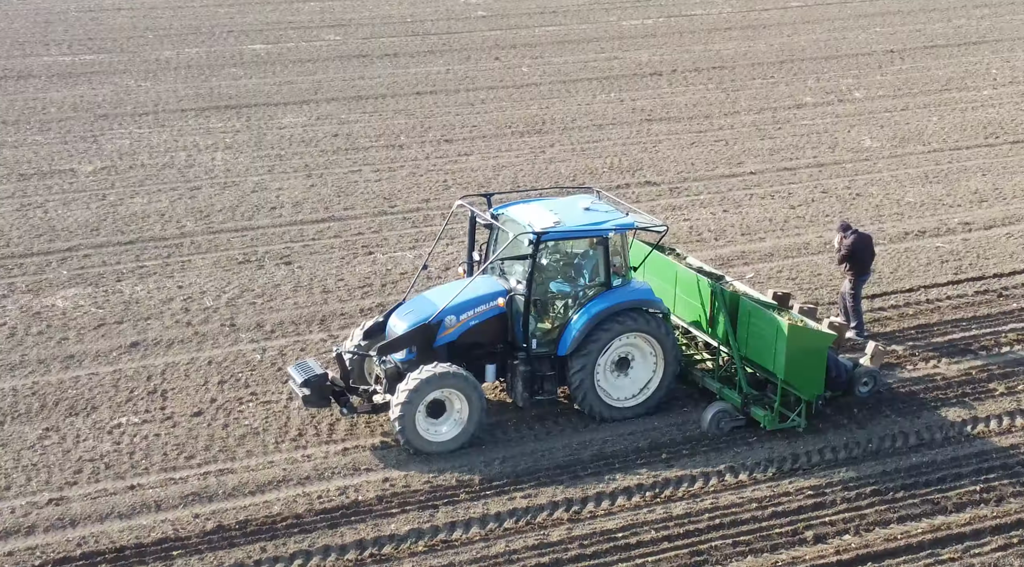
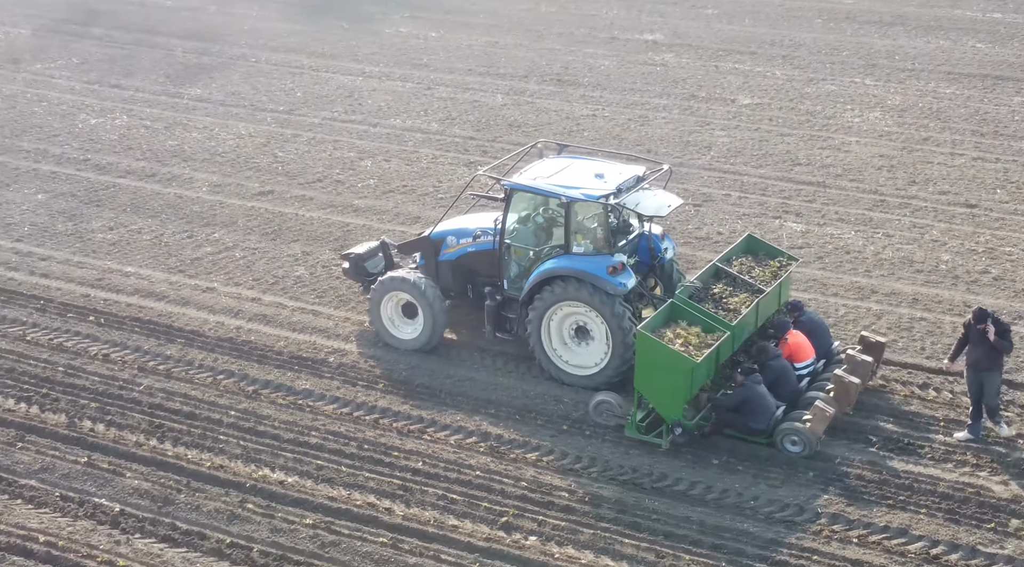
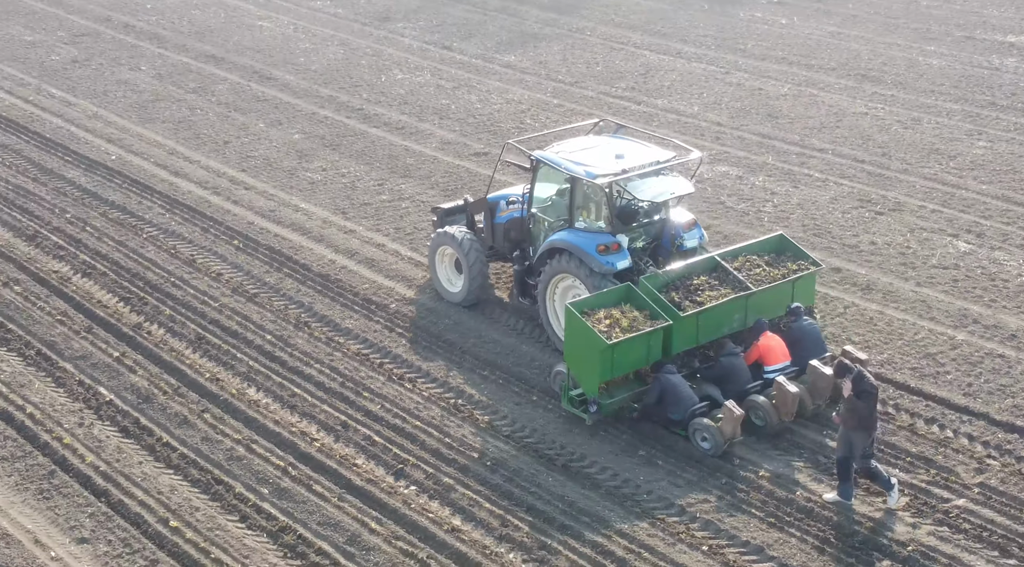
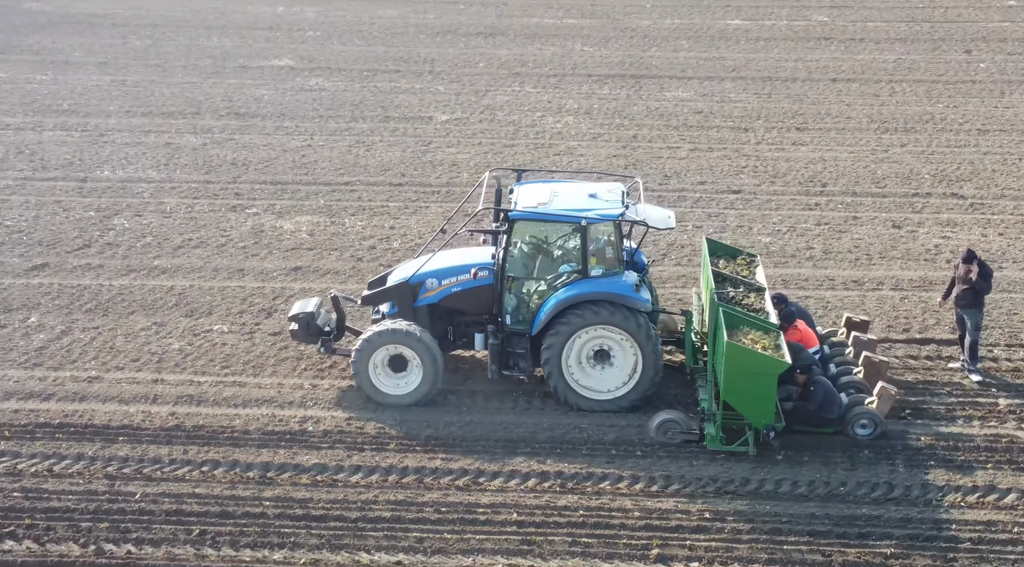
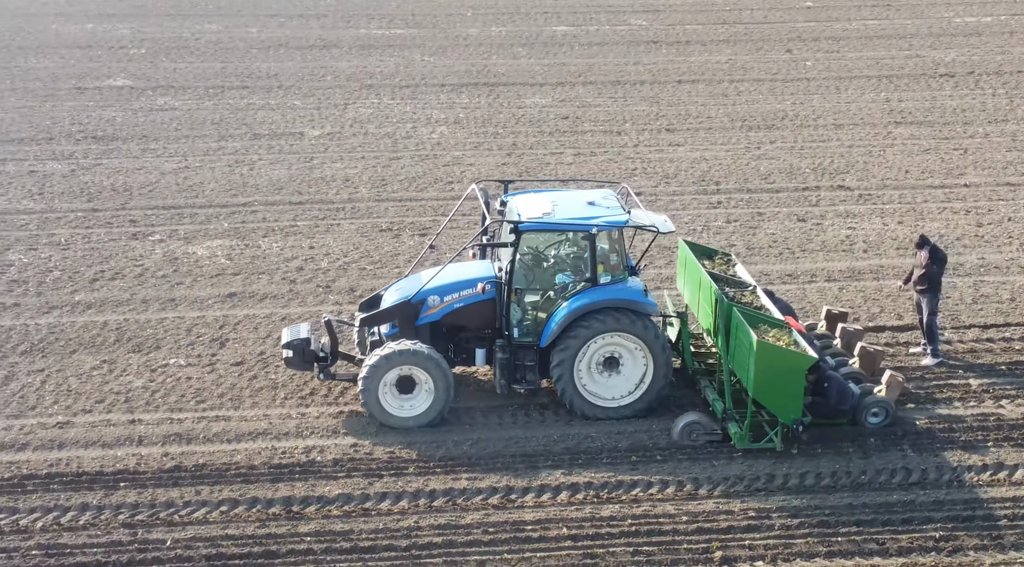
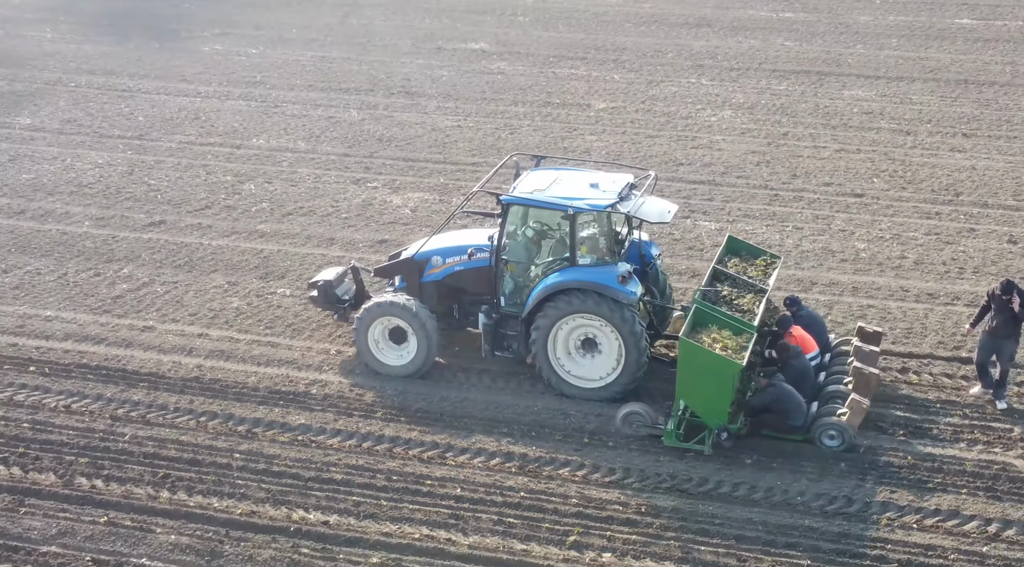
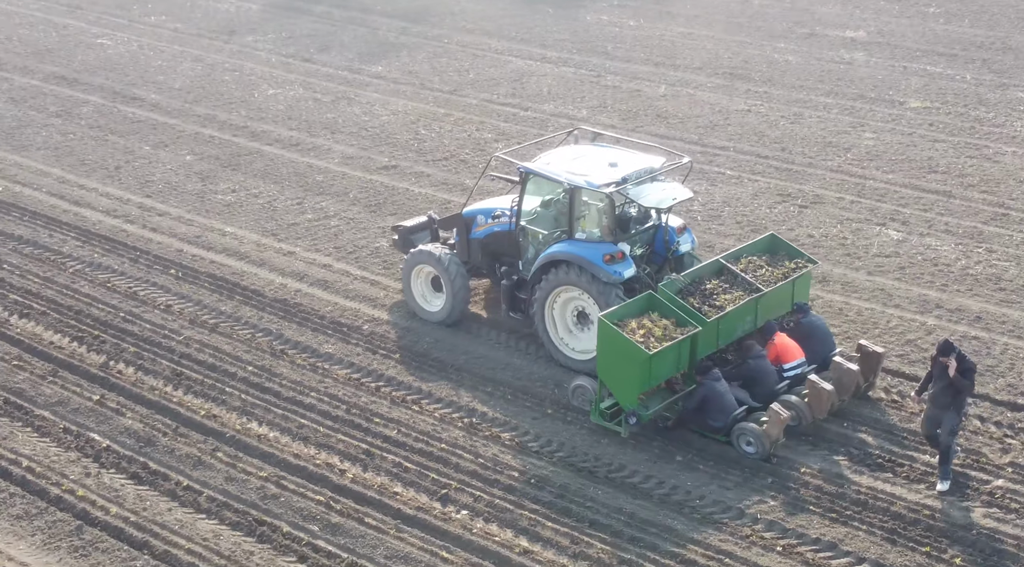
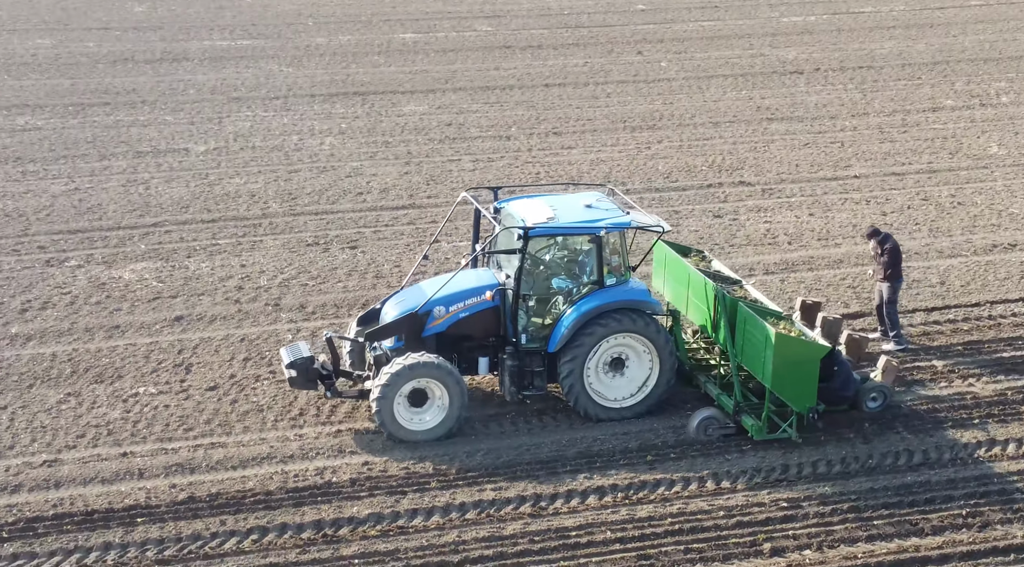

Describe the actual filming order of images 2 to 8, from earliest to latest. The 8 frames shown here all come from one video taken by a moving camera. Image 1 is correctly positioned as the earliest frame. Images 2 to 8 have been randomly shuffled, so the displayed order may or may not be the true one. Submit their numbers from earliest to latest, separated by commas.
8, 5, 4, 6, 2, 7, 3
